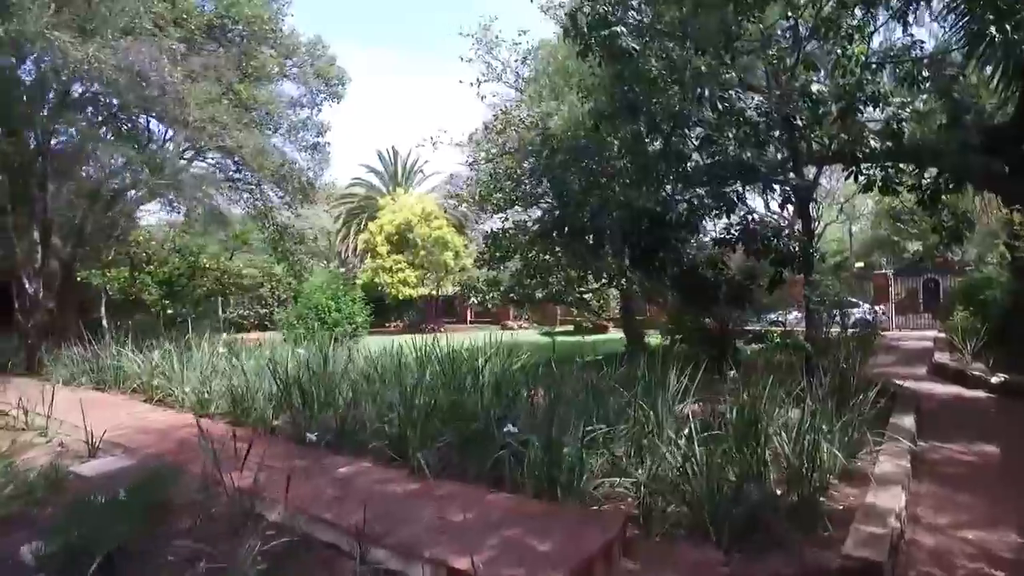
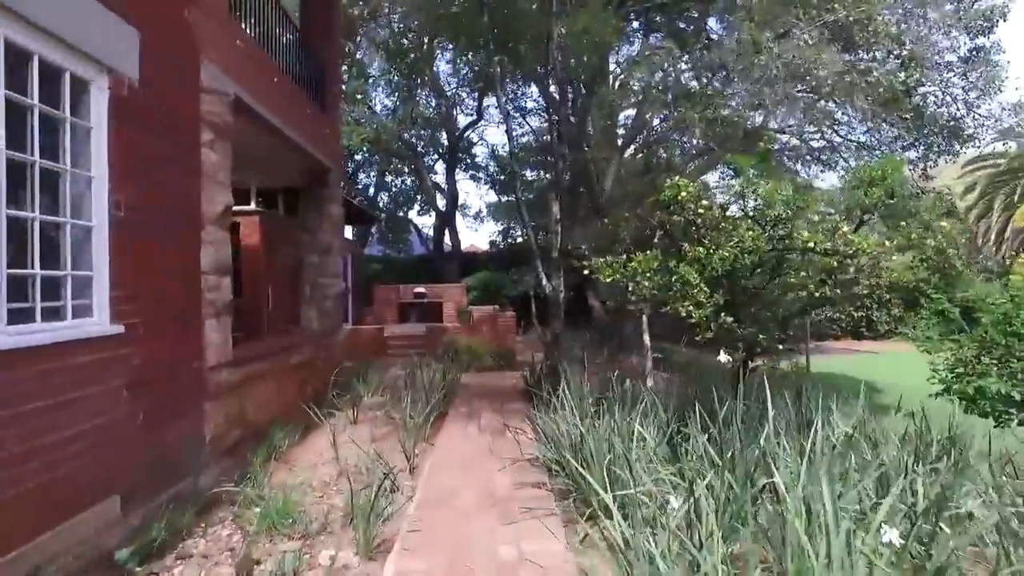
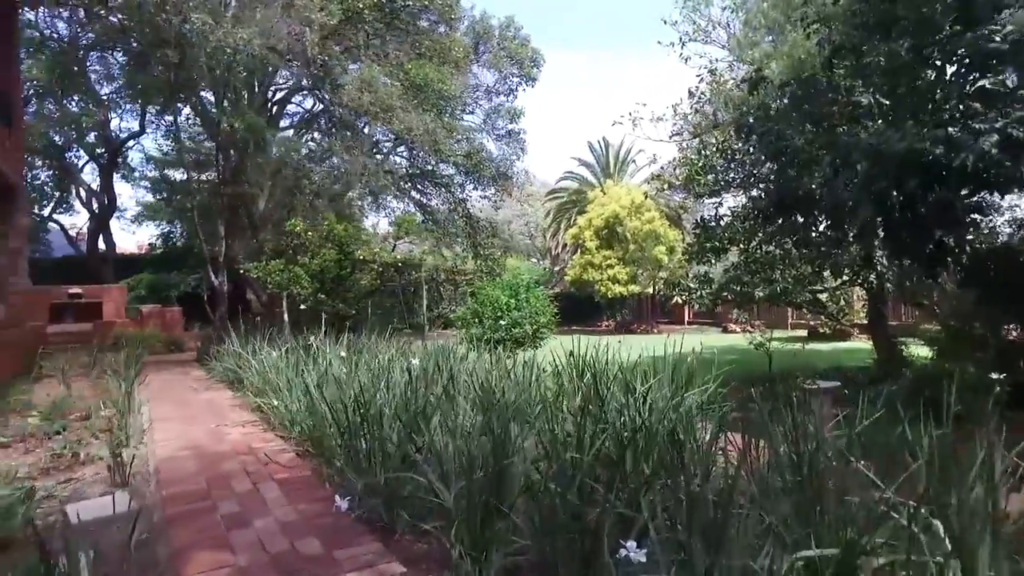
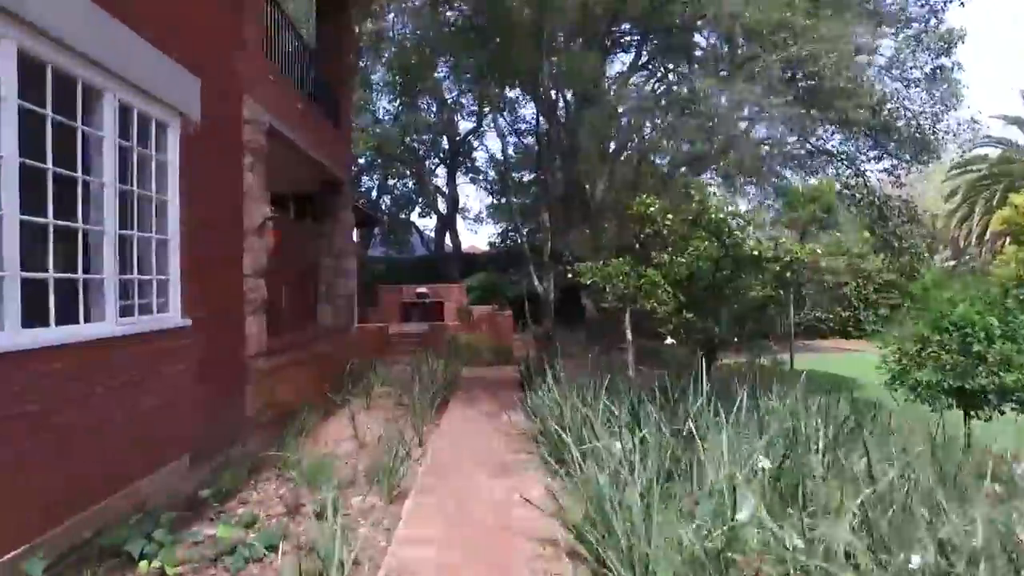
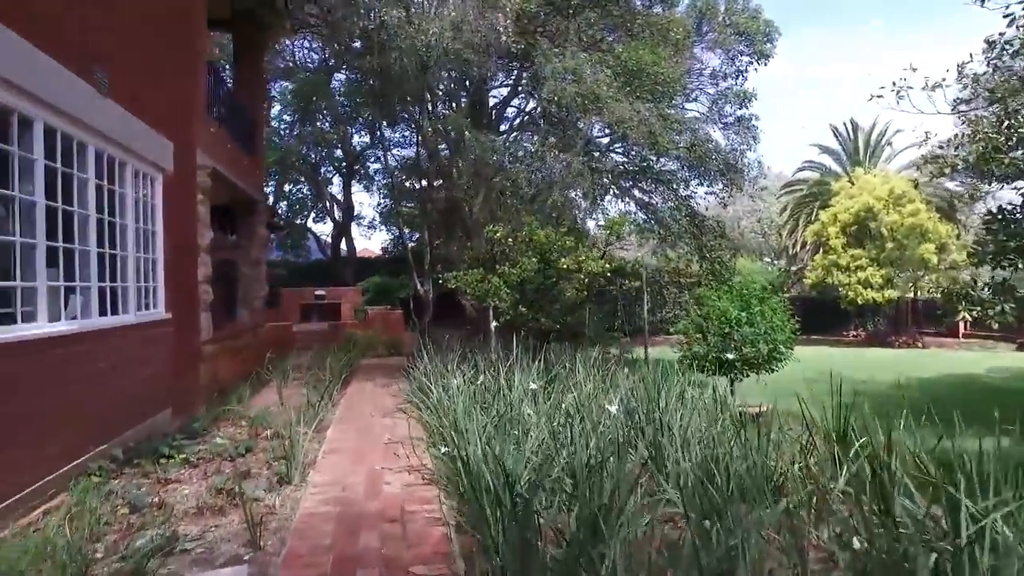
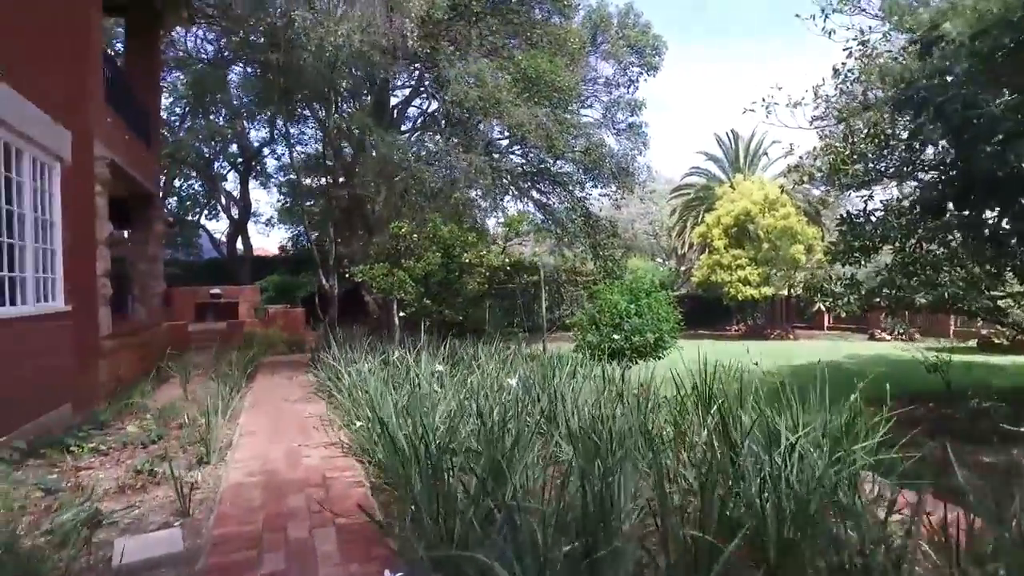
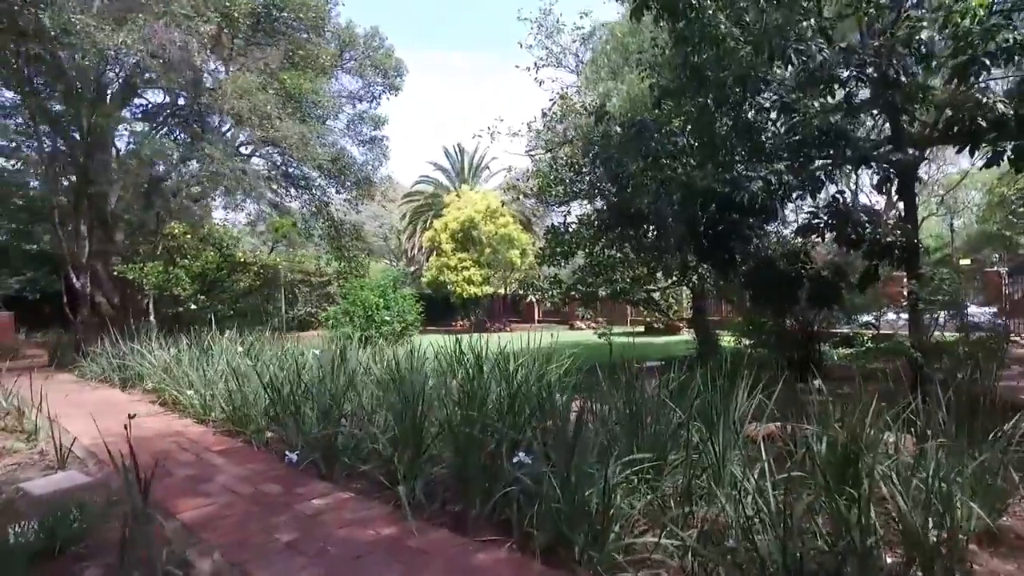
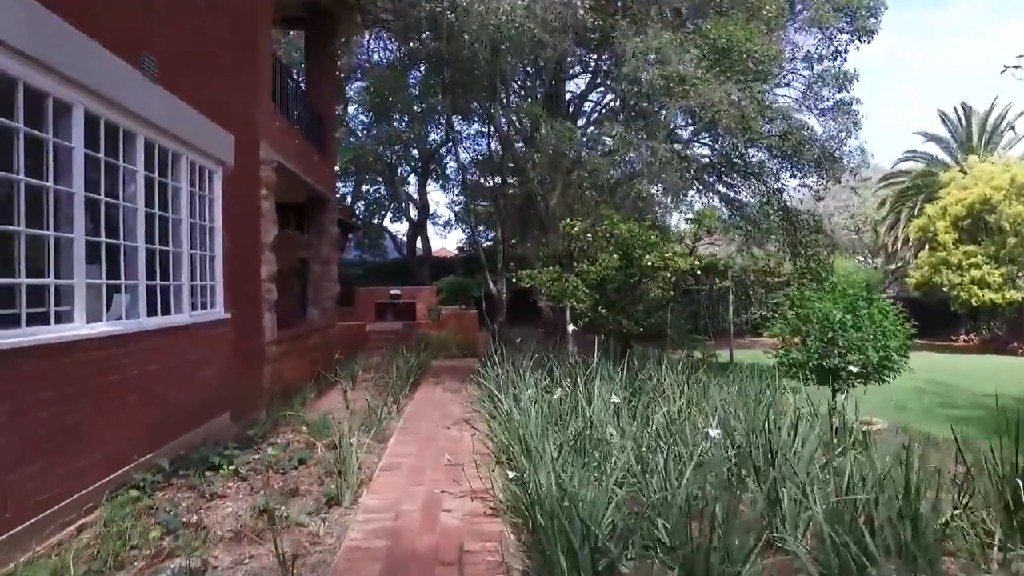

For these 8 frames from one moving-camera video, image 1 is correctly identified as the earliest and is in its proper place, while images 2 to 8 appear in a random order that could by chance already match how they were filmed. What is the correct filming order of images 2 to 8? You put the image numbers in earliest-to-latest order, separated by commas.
7, 3, 6, 5, 8, 4, 2
